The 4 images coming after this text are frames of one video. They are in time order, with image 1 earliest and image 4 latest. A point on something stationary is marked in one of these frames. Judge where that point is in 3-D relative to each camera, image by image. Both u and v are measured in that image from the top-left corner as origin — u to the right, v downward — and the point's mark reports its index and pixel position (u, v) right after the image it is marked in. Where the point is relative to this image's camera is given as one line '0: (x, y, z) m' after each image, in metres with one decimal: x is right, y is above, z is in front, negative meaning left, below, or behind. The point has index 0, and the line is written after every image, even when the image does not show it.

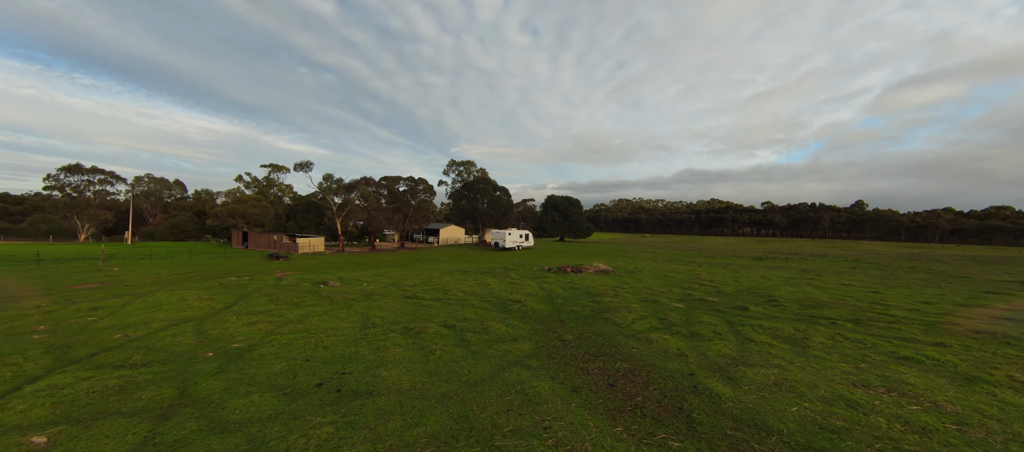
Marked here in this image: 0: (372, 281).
0: (-6.4, -2.5, +15.2) m
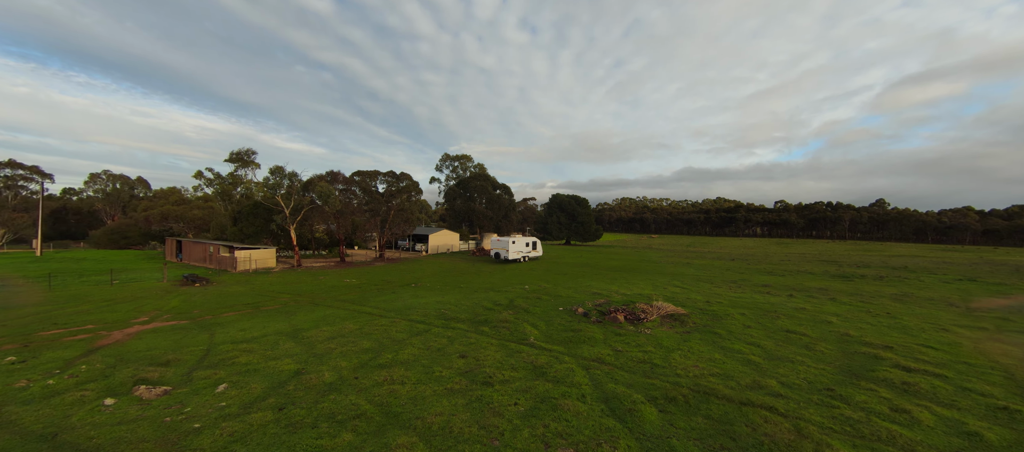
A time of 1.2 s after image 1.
0: (-5.9, -3.2, +7.6) m
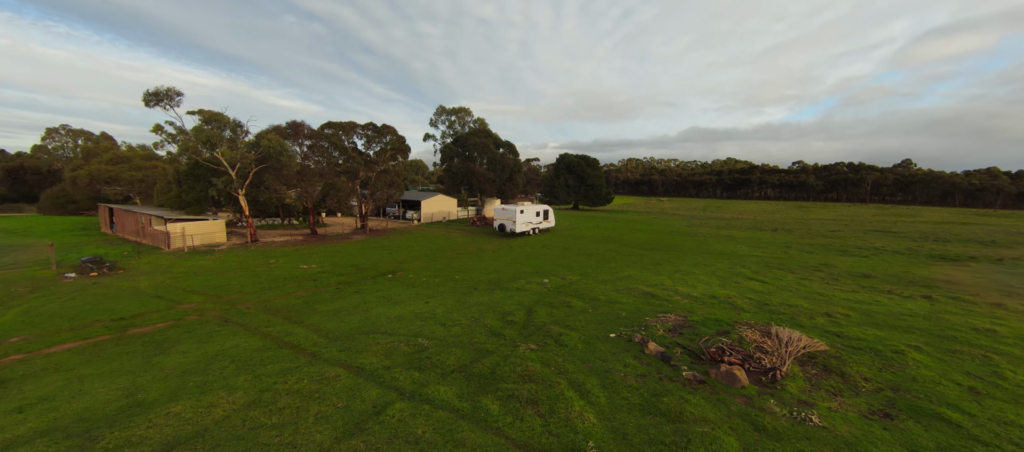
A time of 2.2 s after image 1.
0: (-5.4, -3.2, +2.4) m
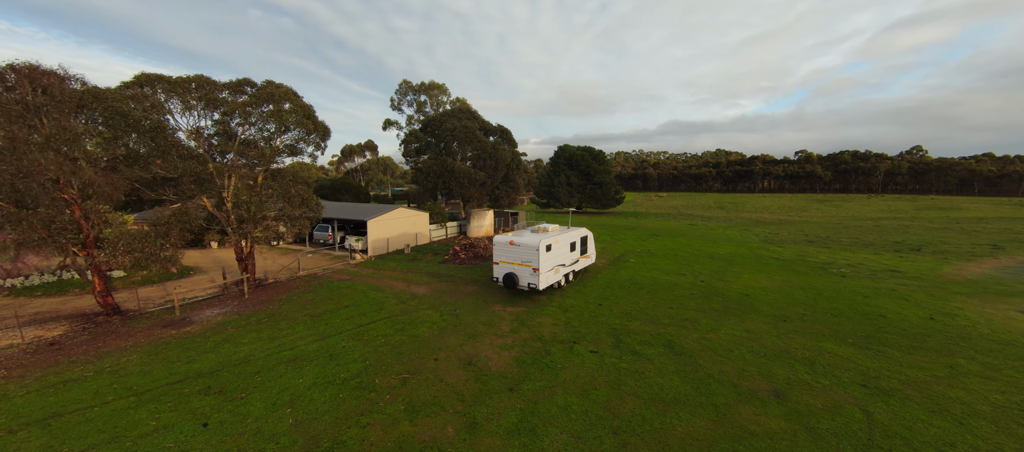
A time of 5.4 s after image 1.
0: (-3.4, -5.5, -10.1) m
